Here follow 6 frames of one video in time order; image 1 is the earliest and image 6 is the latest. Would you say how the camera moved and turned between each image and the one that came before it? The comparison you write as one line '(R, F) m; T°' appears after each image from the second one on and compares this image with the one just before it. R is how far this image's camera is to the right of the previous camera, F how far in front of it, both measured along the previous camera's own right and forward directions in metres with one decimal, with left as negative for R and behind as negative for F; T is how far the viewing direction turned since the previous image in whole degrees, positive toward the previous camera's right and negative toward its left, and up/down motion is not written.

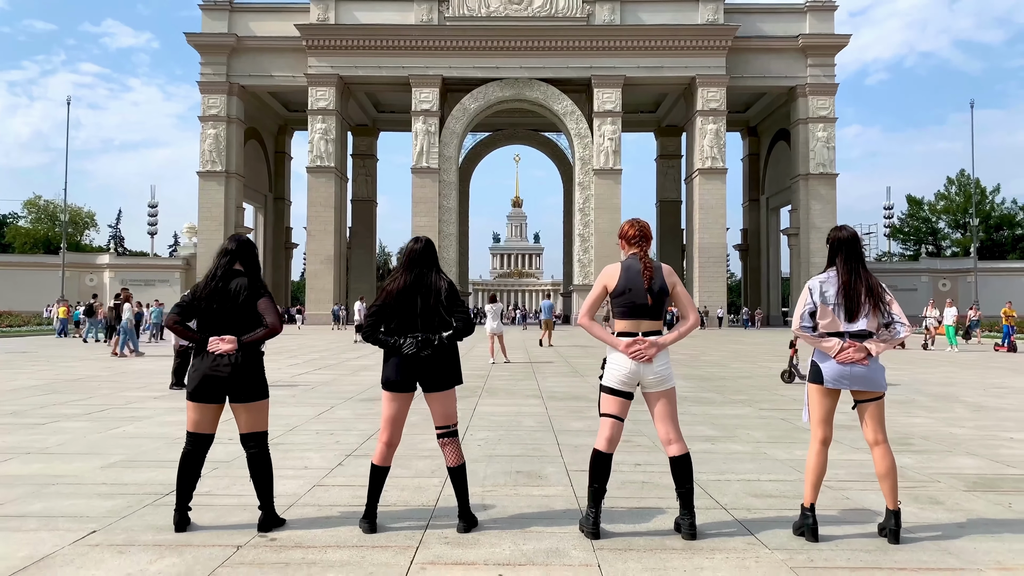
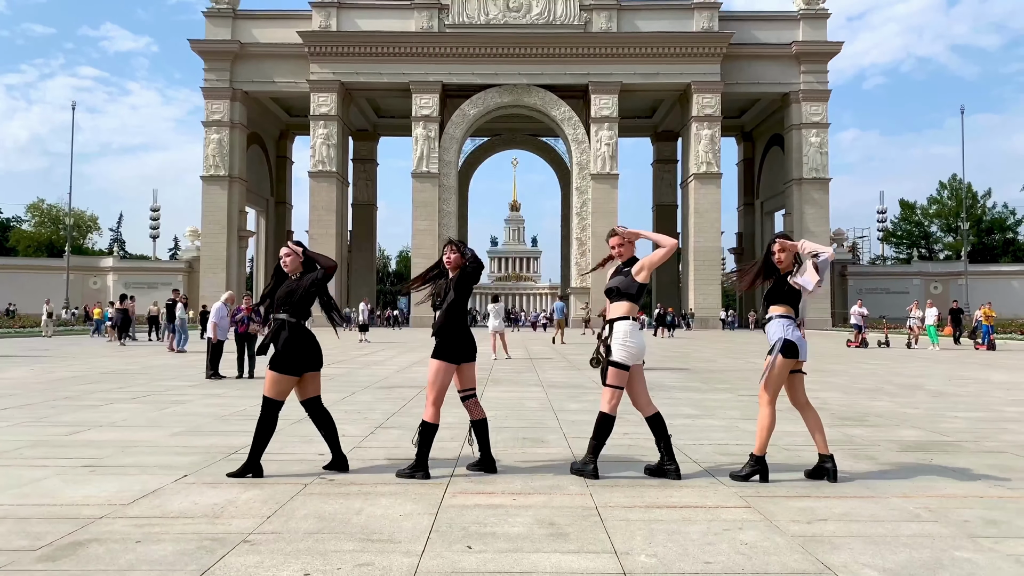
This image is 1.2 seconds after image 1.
(-0.1, -1.0) m; 0°
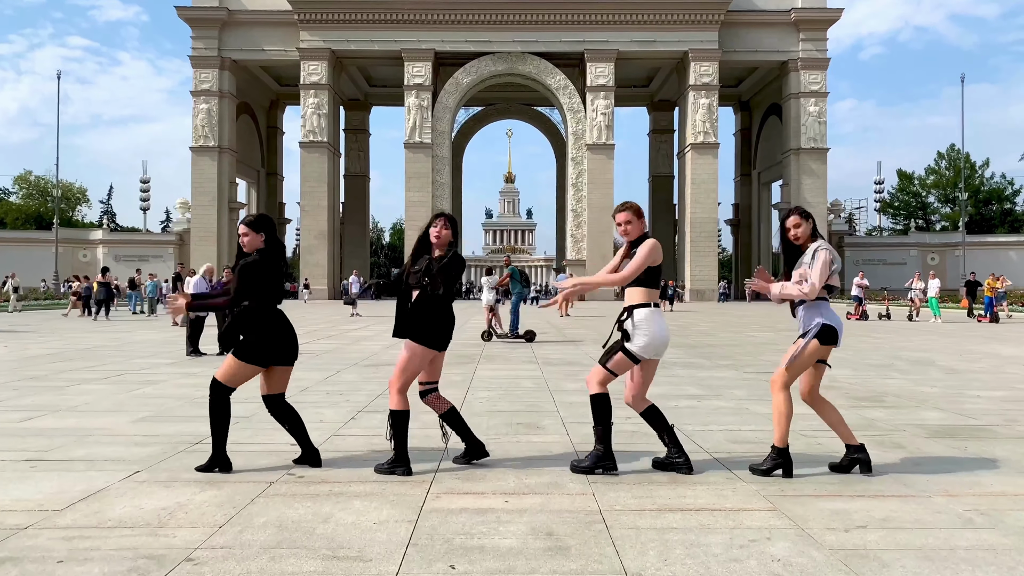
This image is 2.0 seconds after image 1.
(0.0, +0.6) m; 0°
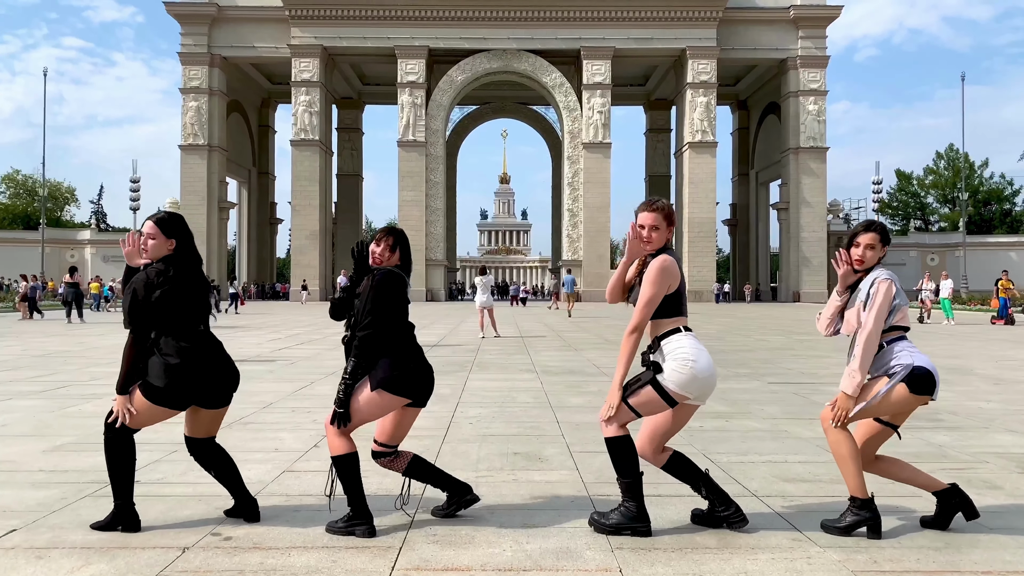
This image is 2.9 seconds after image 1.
(0.0, +1.1) m; 0°
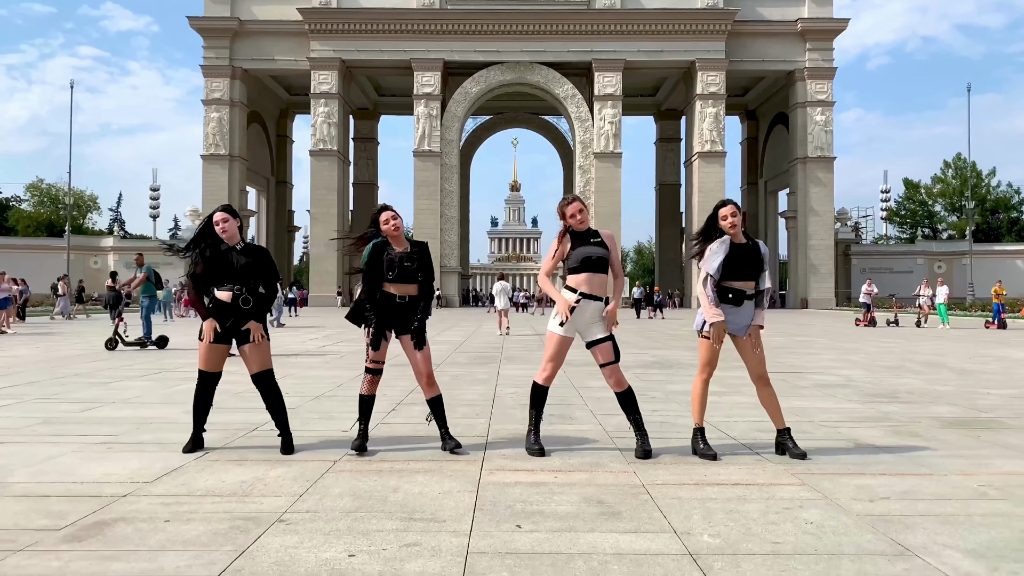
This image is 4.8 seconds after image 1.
(-0.2, -1.4) m; -1°
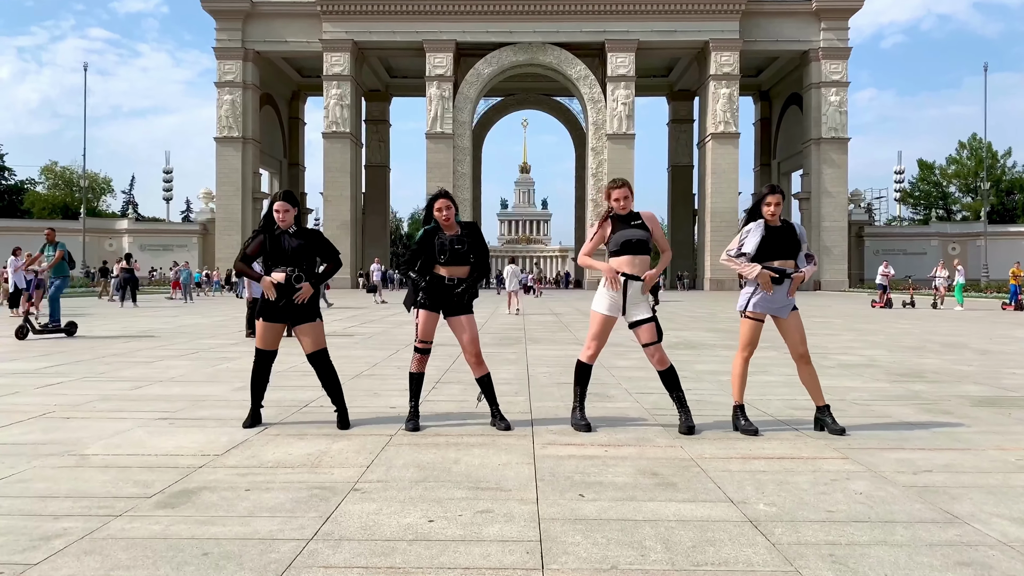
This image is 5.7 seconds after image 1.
(-0.2, -0.2) m; -1°
